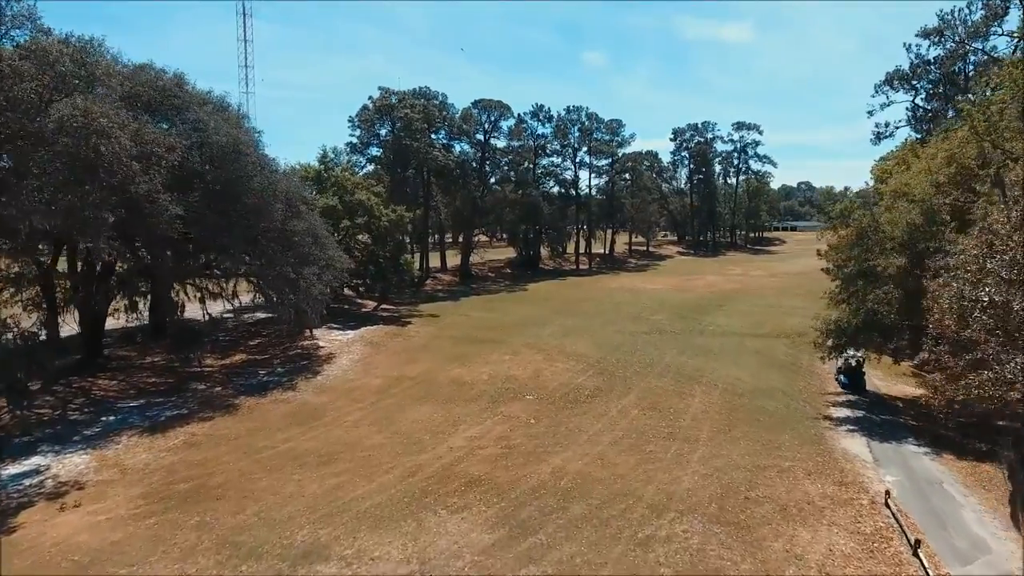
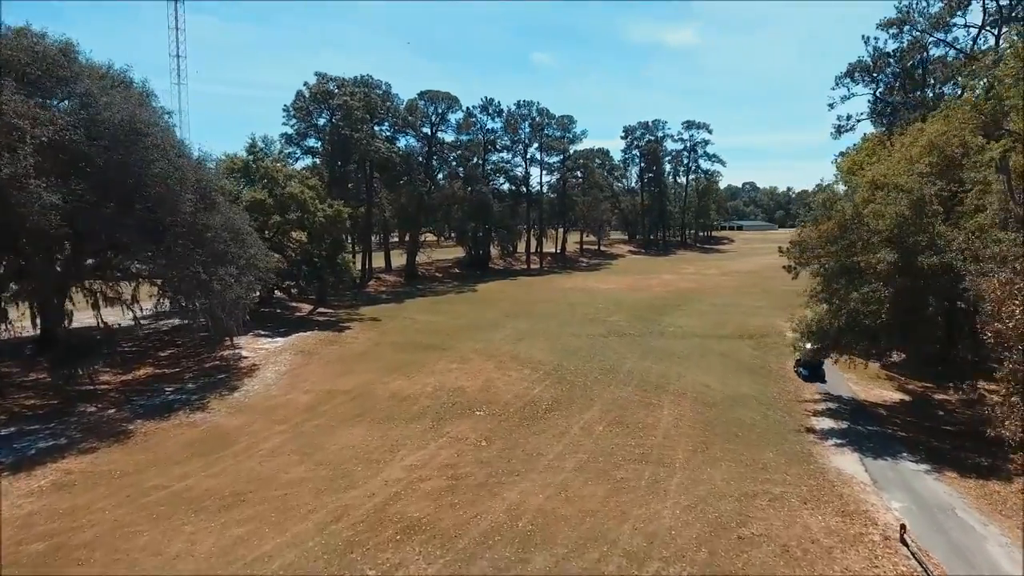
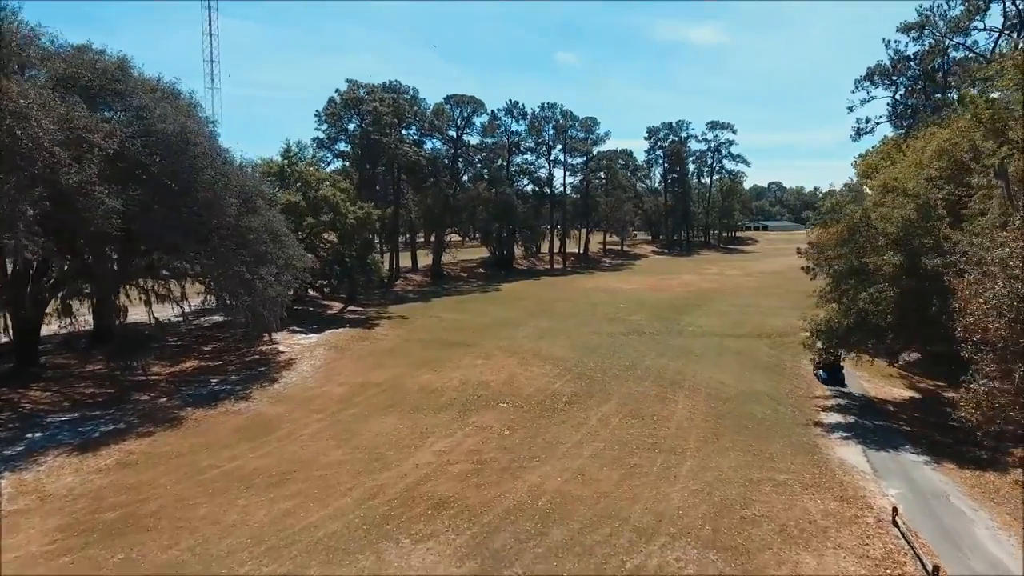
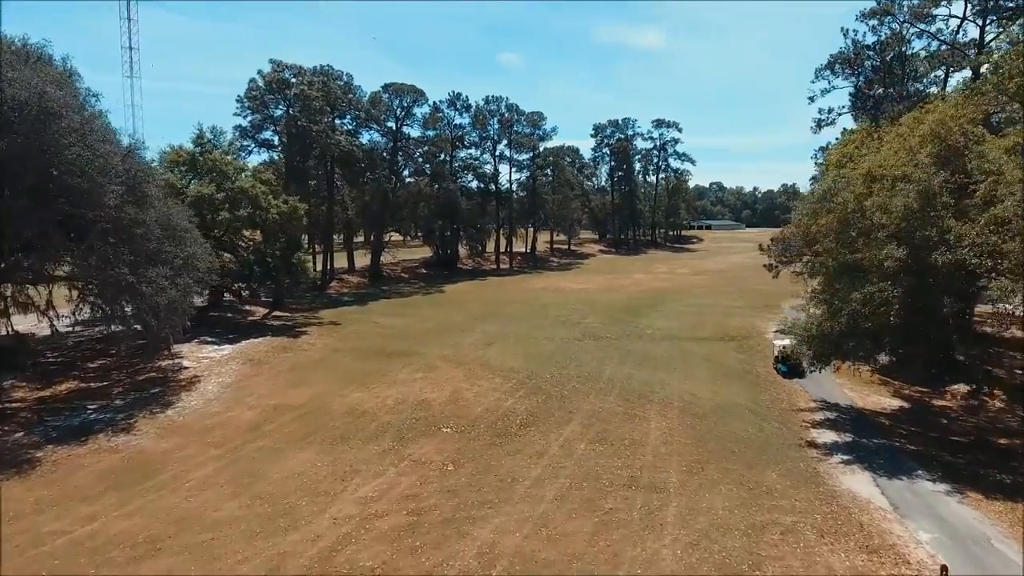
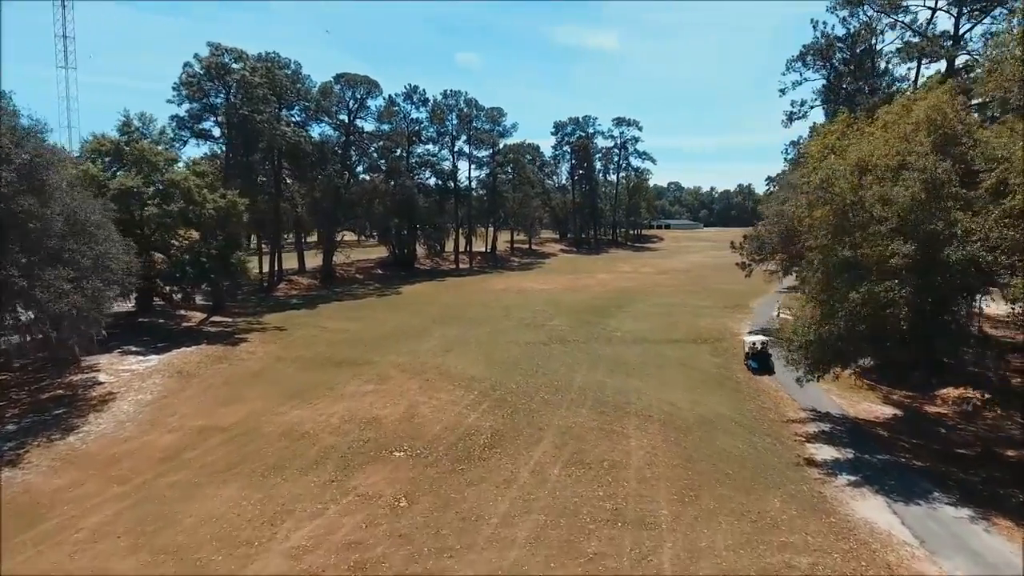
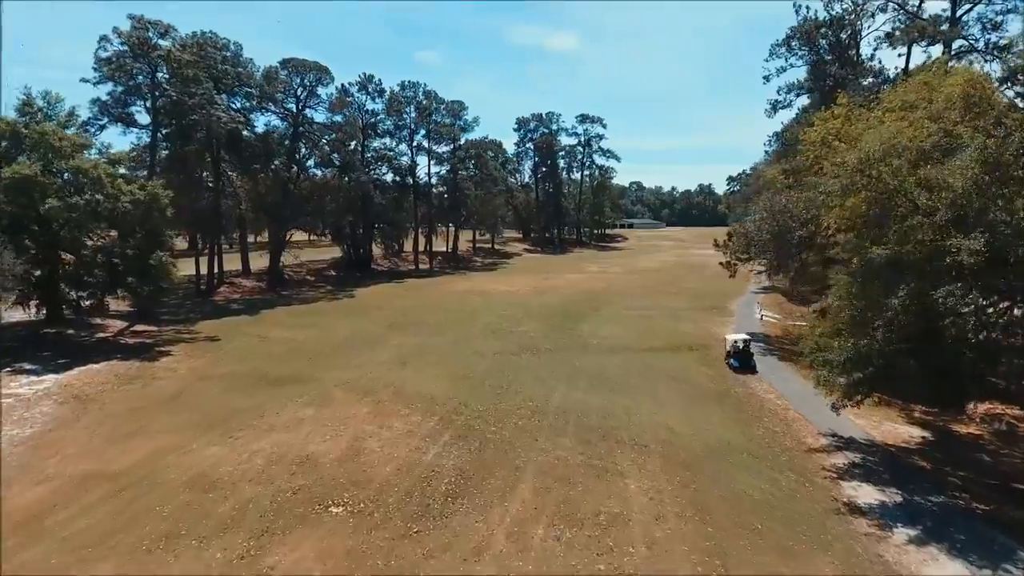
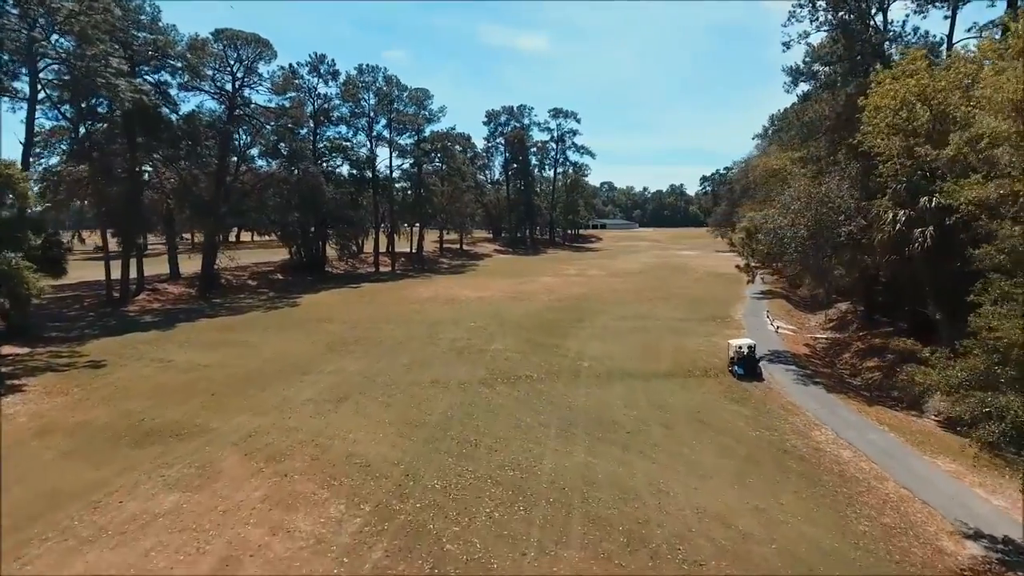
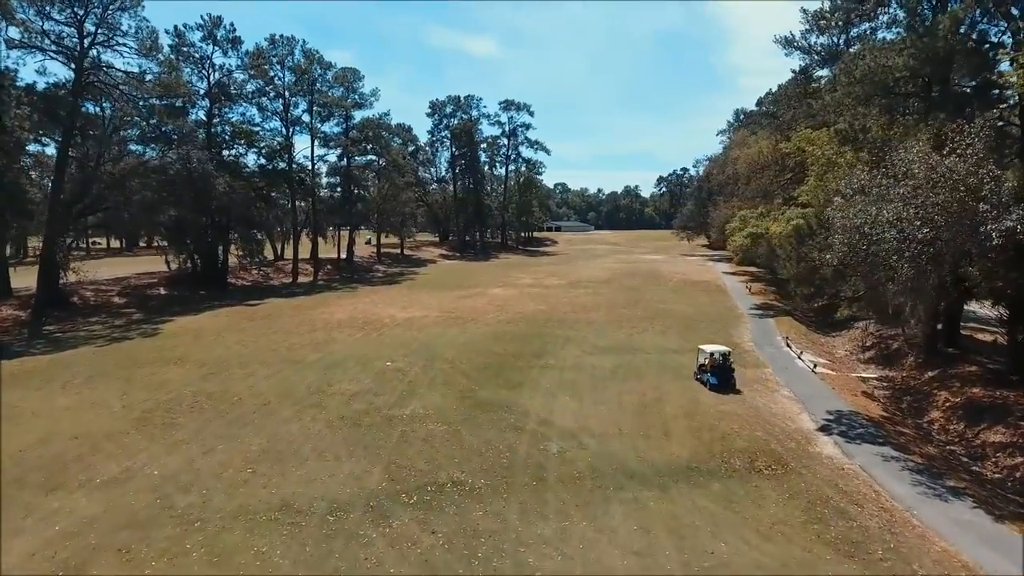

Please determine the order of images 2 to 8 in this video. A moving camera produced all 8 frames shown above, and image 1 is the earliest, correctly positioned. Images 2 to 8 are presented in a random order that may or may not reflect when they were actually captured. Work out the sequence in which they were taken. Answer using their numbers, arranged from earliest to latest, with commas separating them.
3, 2, 4, 5, 6, 7, 8
